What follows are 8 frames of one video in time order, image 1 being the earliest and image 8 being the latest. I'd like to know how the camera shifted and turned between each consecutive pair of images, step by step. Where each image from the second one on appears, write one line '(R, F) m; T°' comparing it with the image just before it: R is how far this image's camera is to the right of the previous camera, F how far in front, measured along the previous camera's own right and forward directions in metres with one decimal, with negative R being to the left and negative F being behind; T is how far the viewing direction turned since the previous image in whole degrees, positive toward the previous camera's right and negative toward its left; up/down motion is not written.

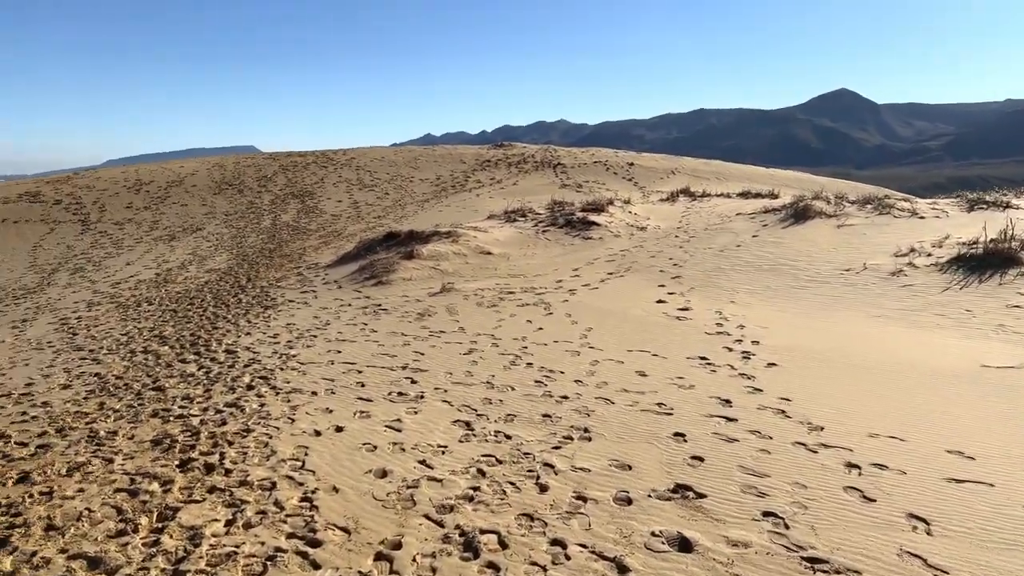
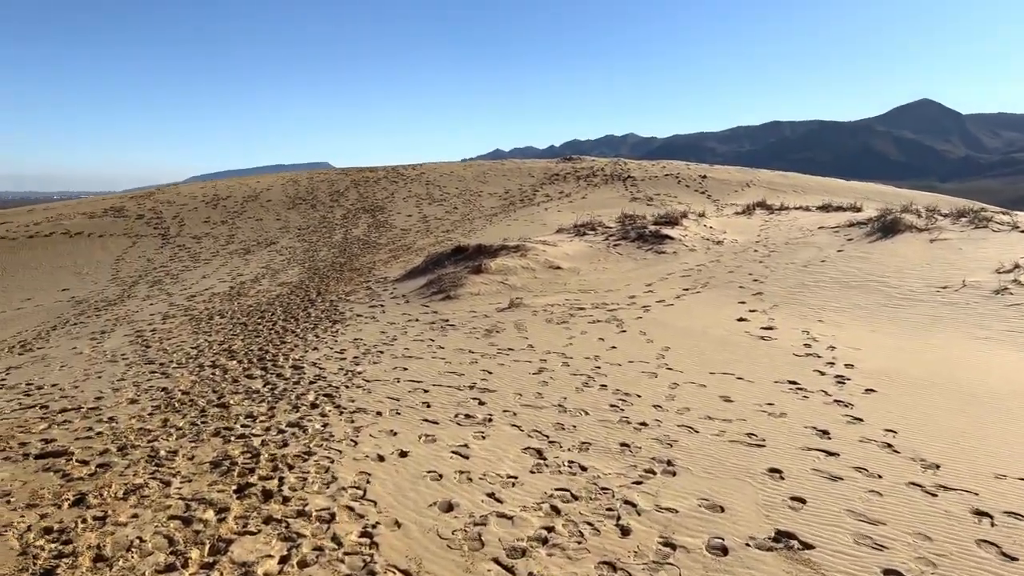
(-0.1, +0.4) m; -5°
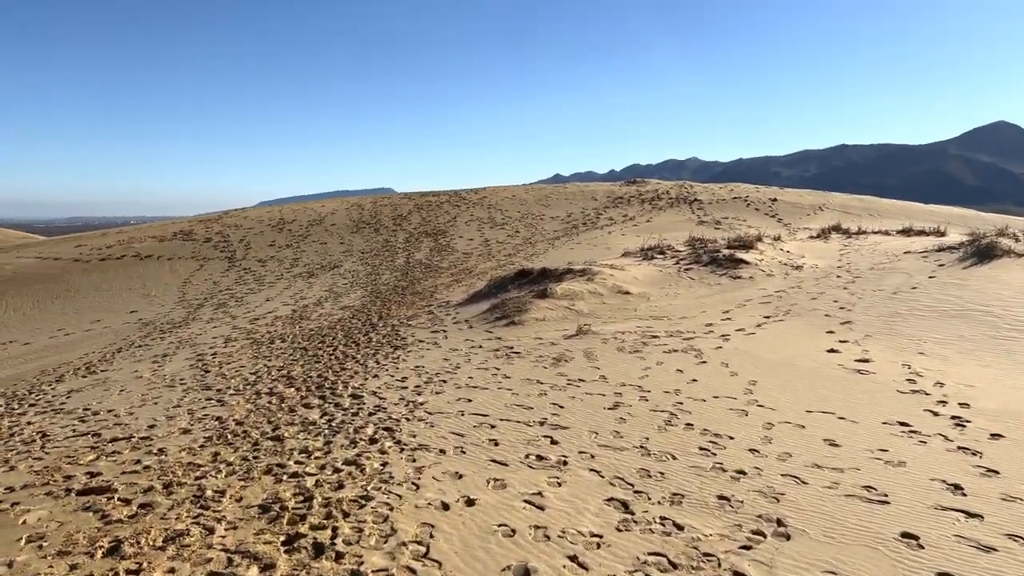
(-0.1, +0.5) m; -4°
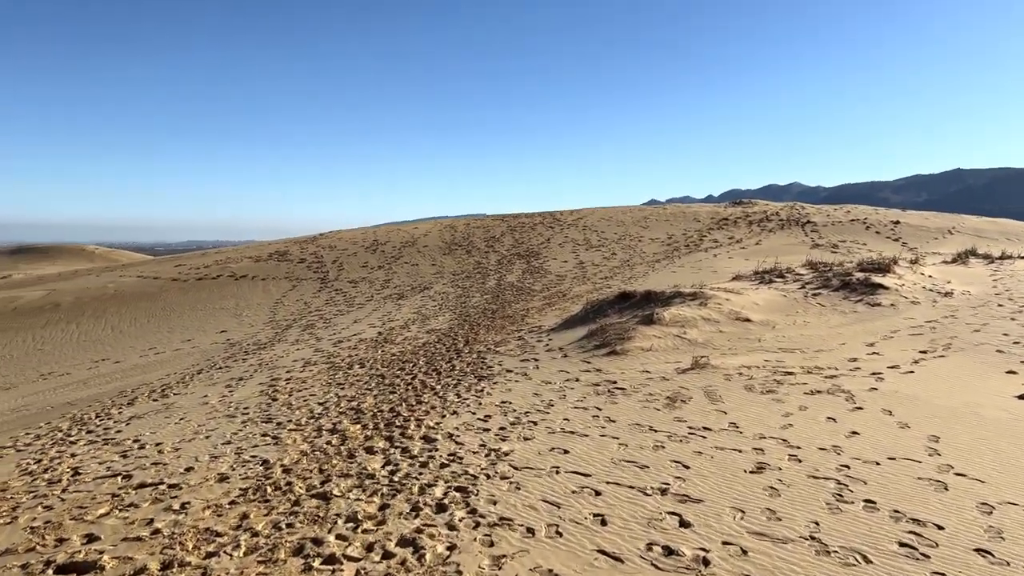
(-0.1, +1.4) m; -7°
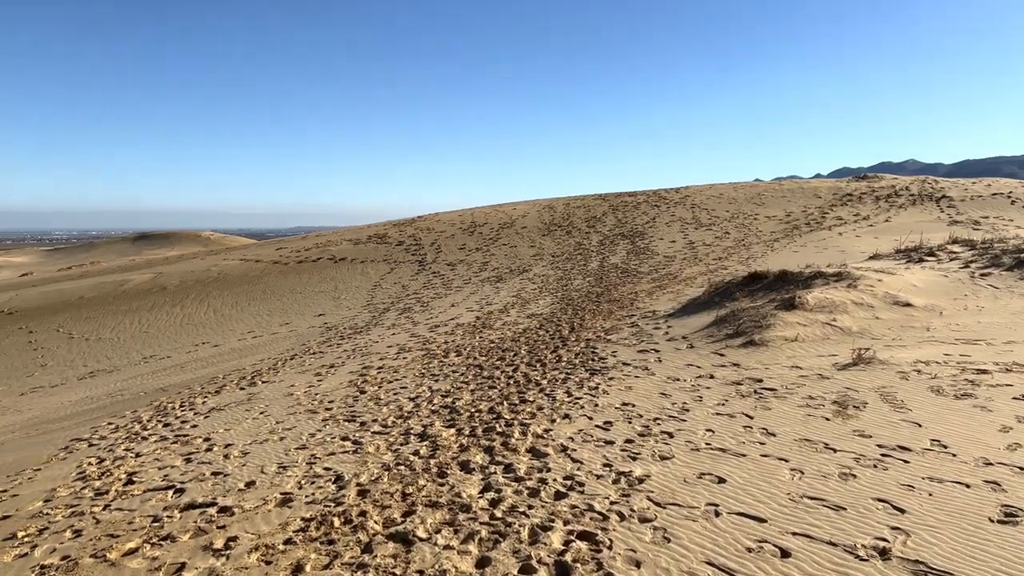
(-0.2, +1.3) m; -7°
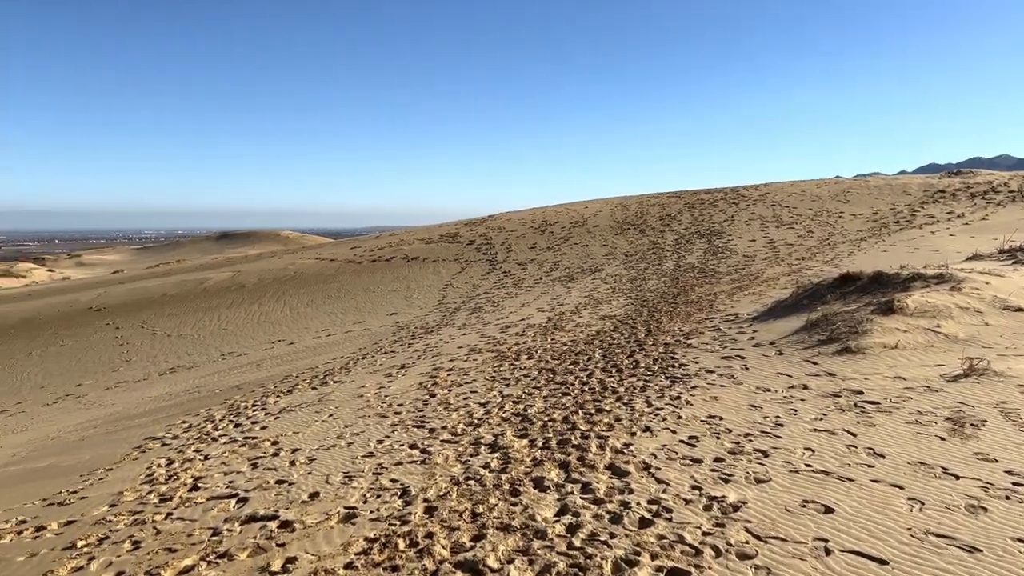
(0.0, +0.4) m; -5°
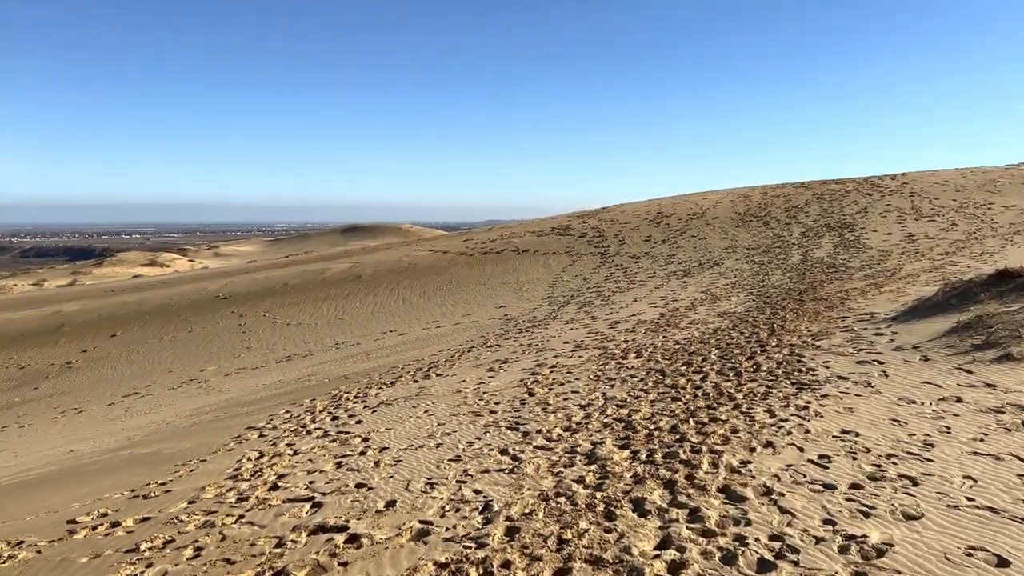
(+0.1, +0.6) m; -8°
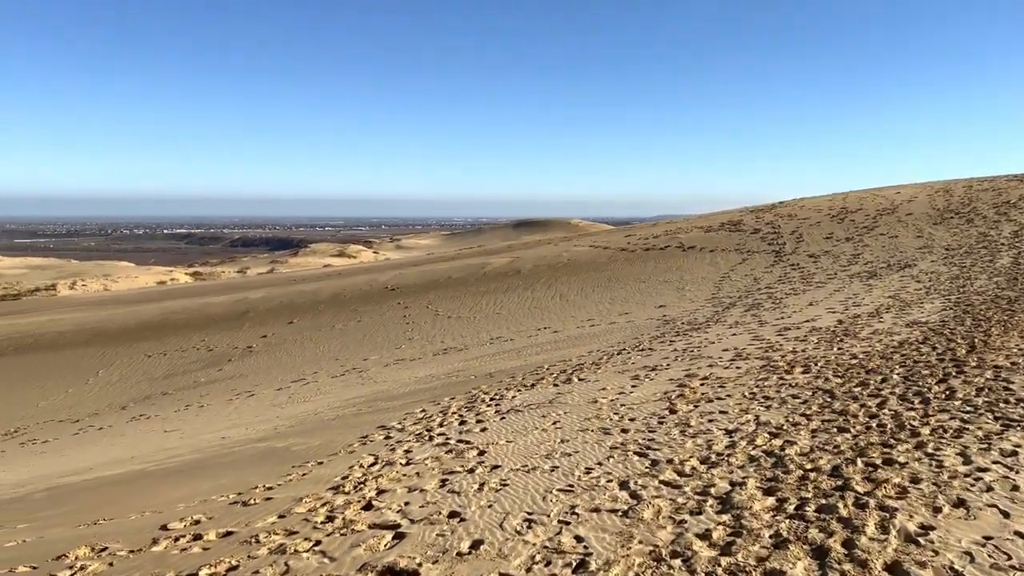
(+0.3, +0.8) m; -12°
